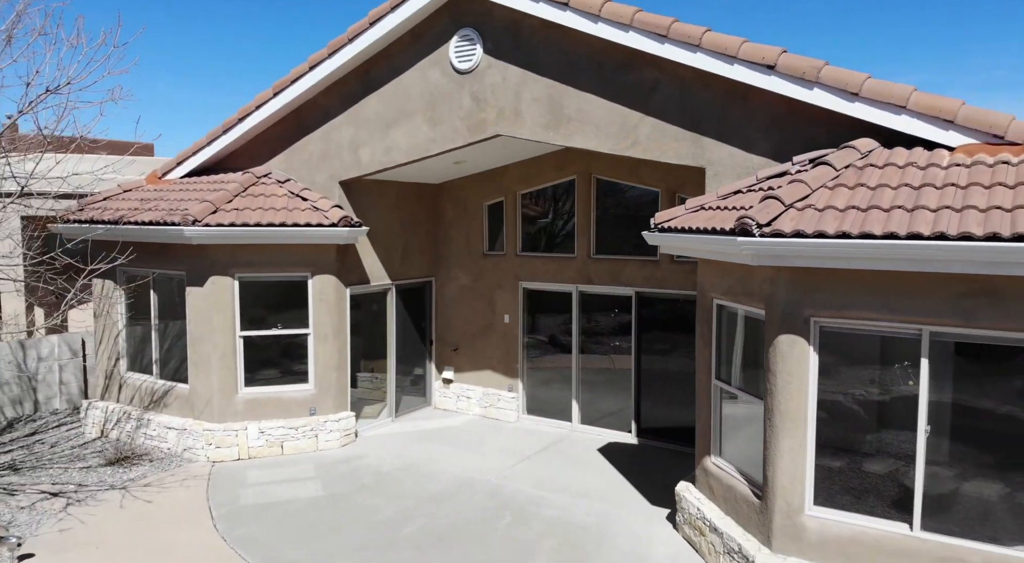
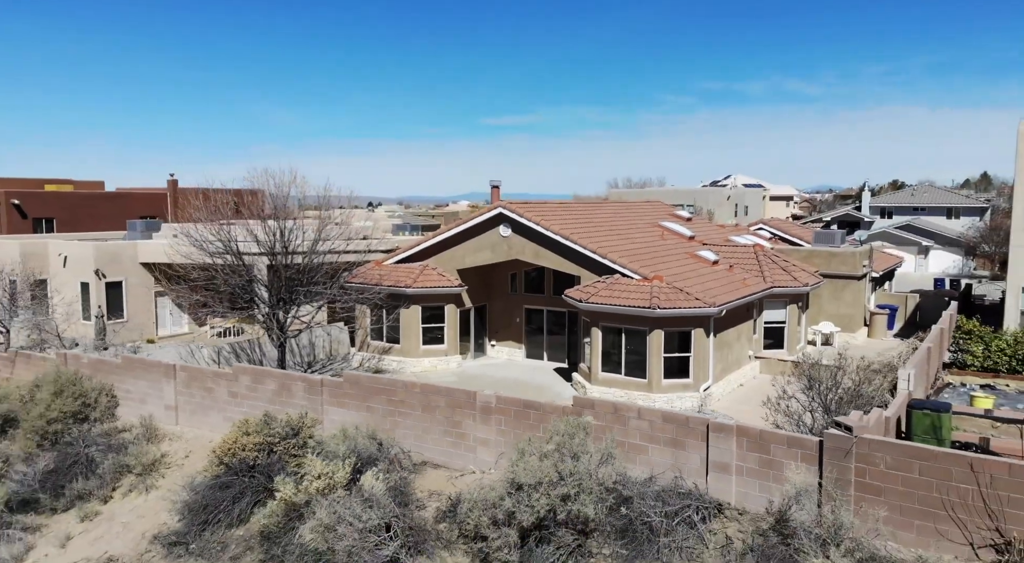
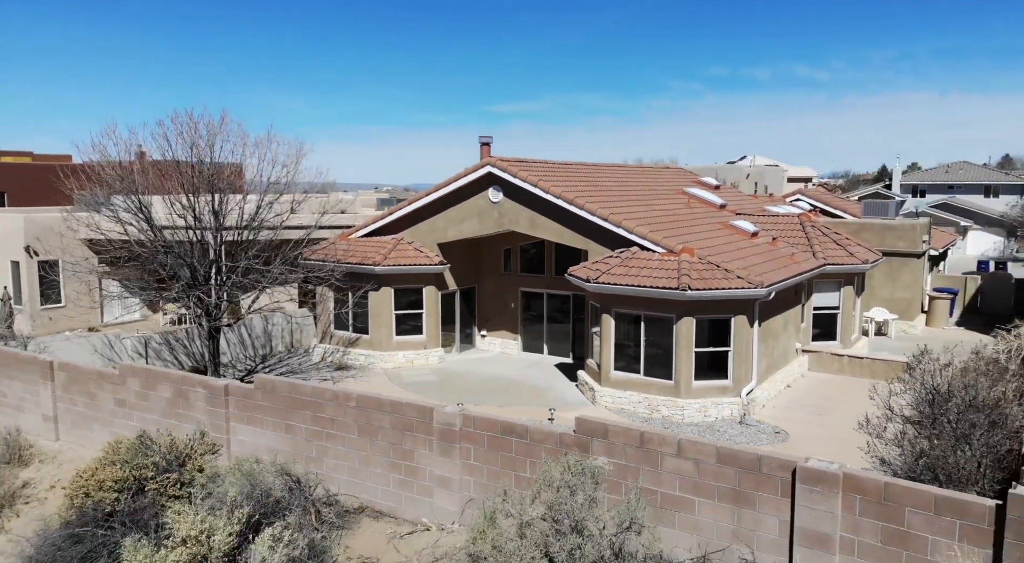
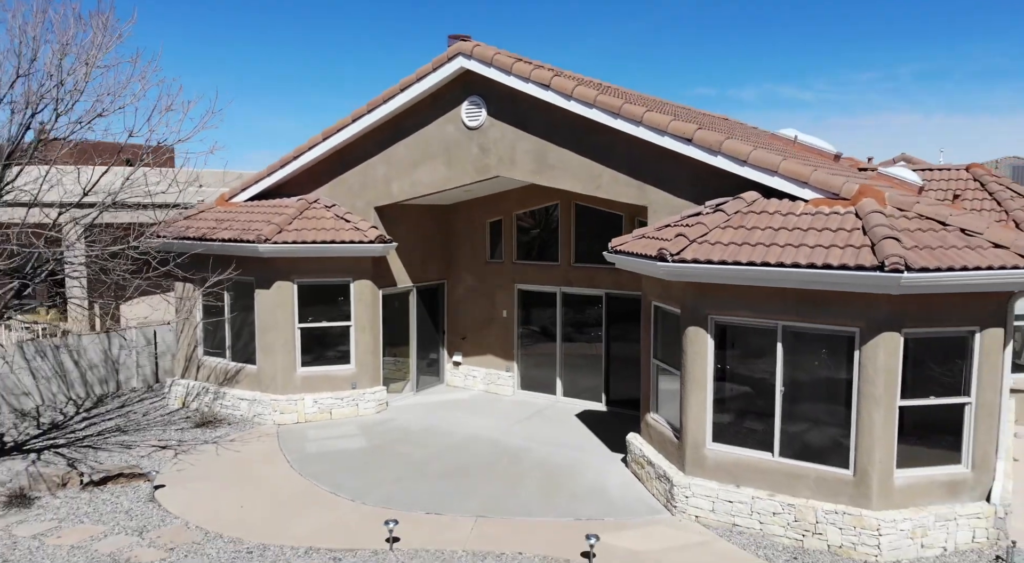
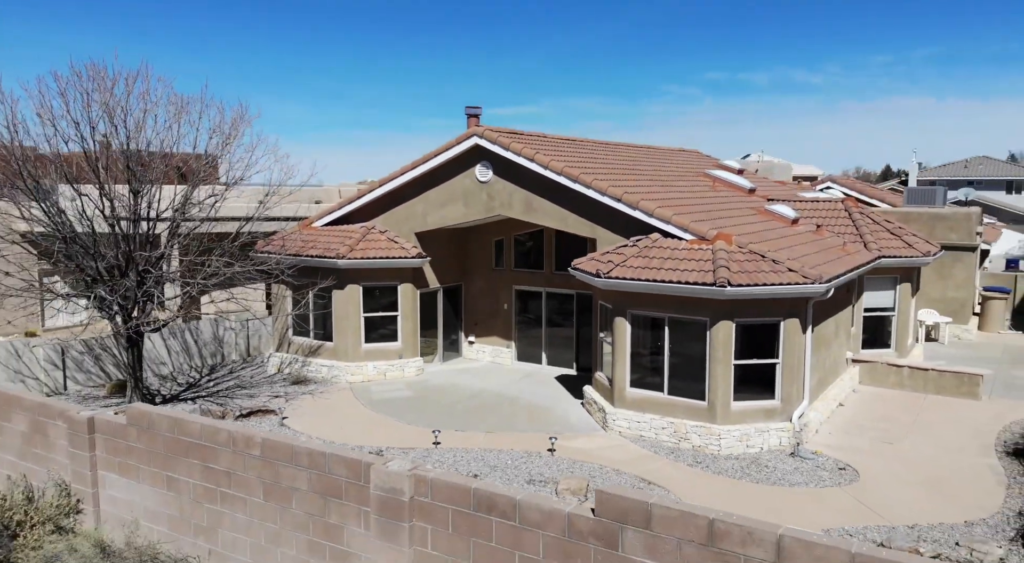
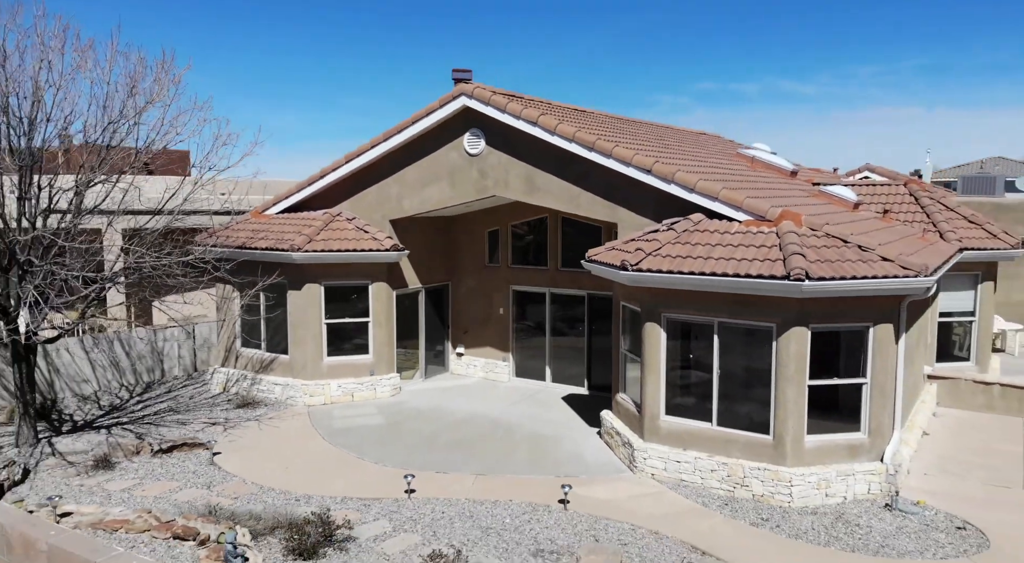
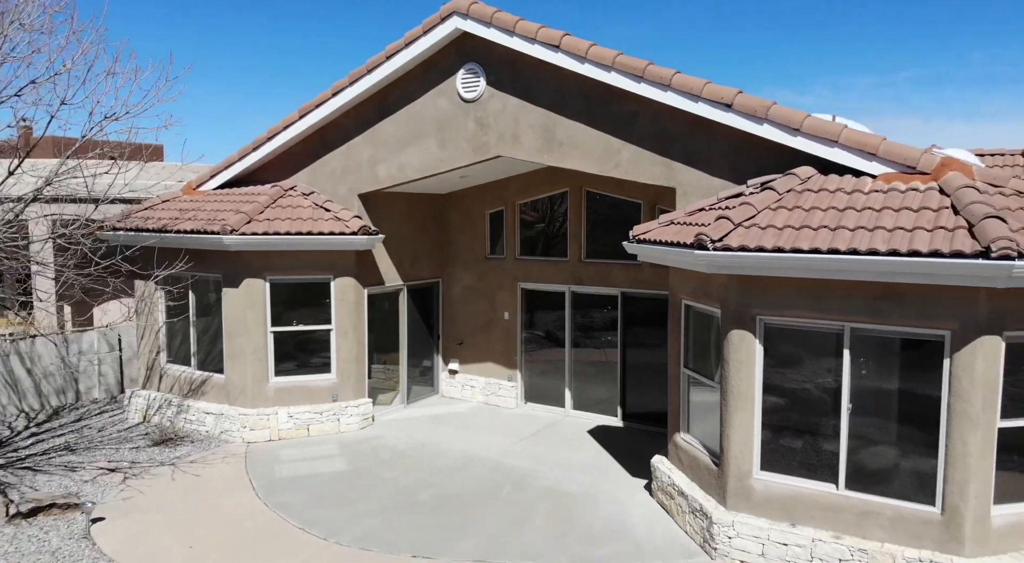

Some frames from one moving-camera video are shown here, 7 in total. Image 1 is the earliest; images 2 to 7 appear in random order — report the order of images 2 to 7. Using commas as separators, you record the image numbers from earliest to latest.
7, 4, 6, 5, 3, 2
